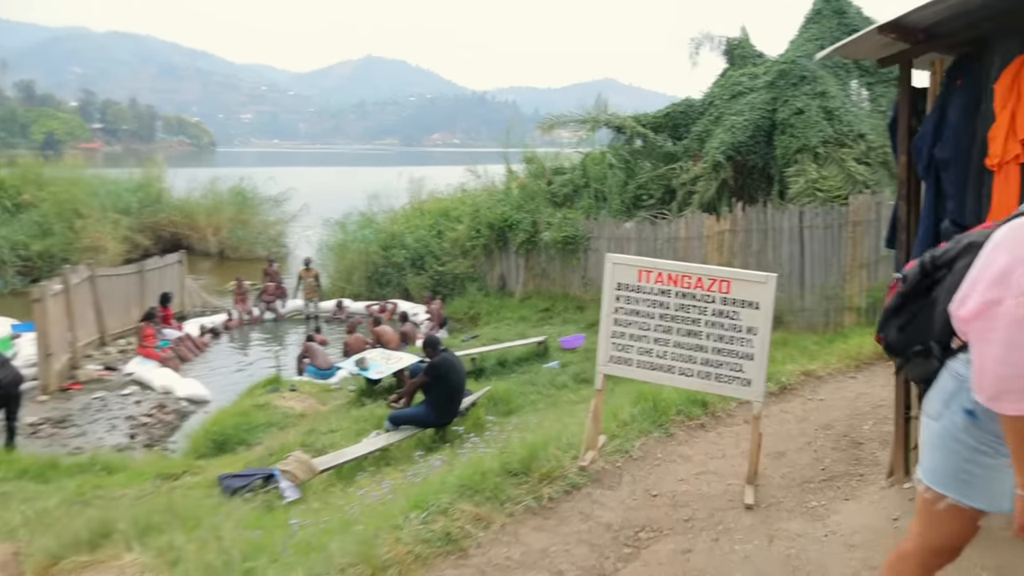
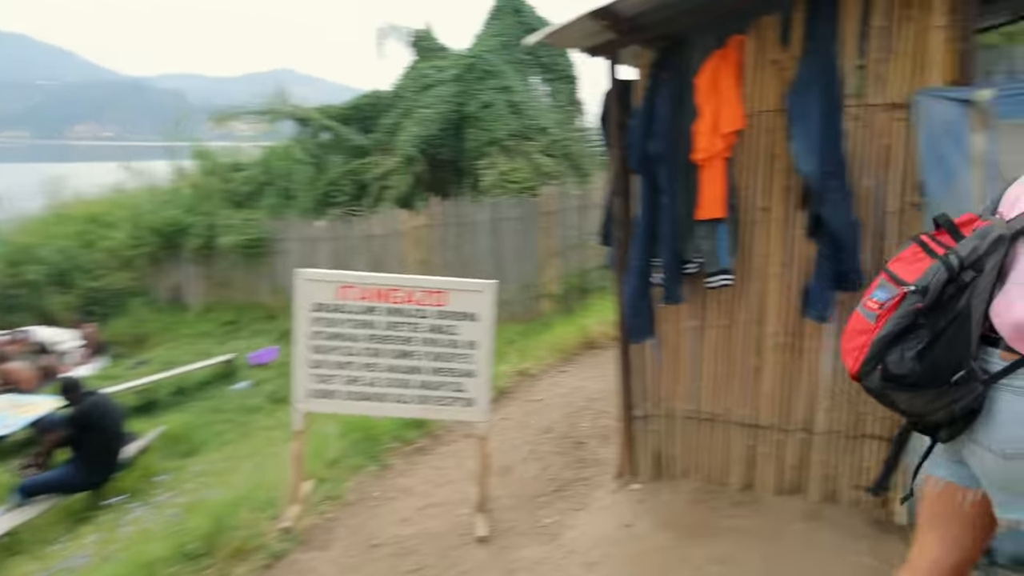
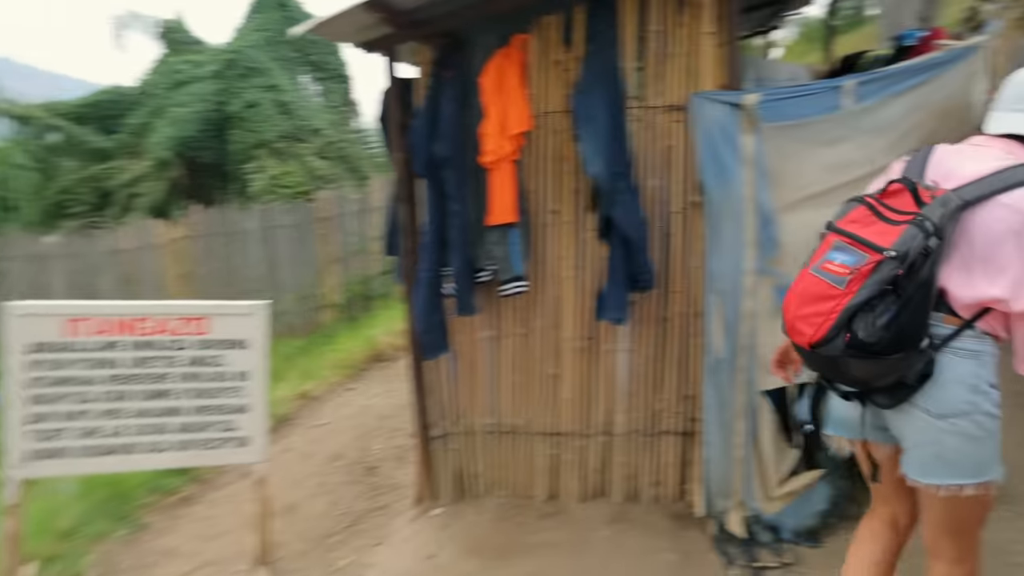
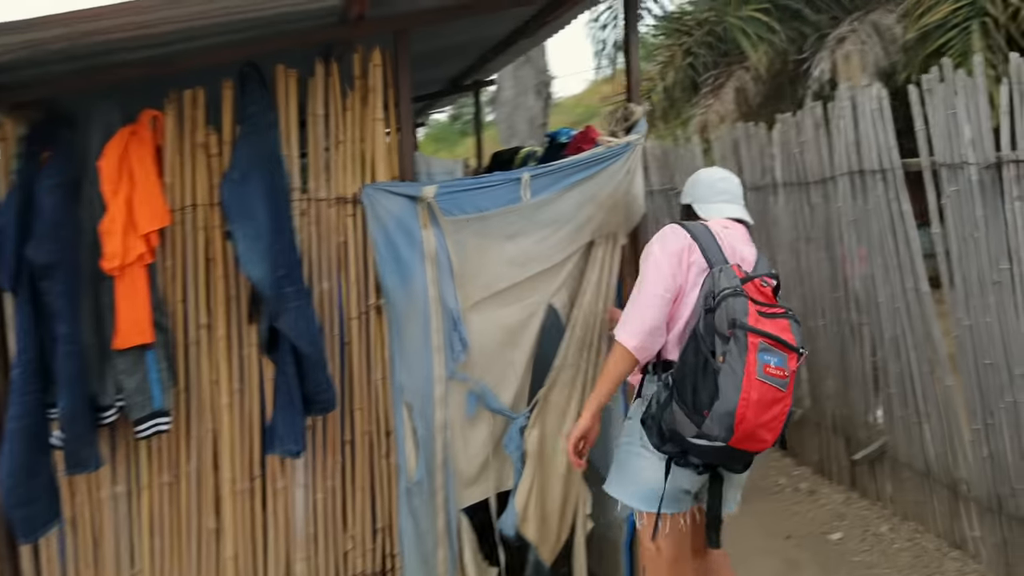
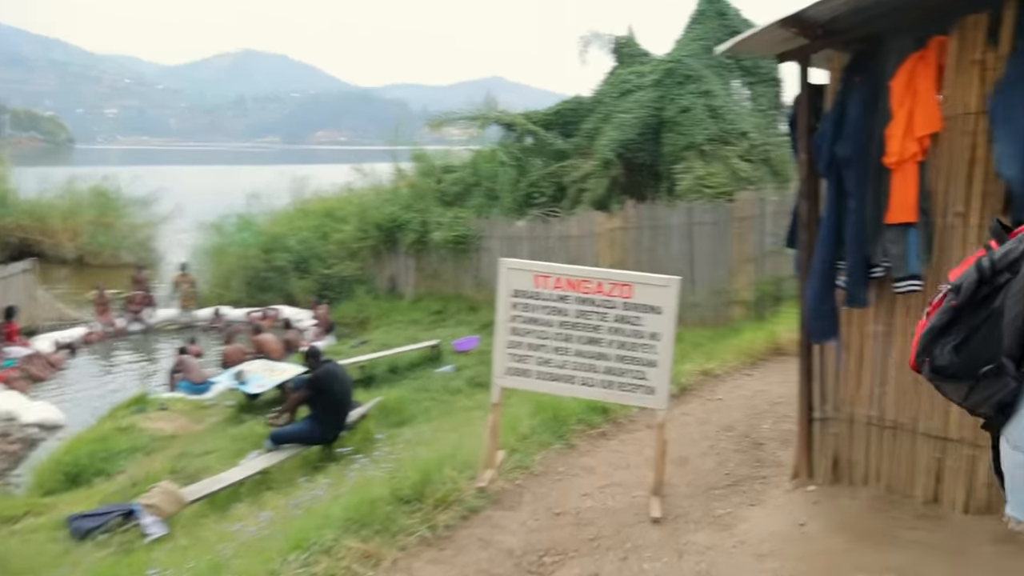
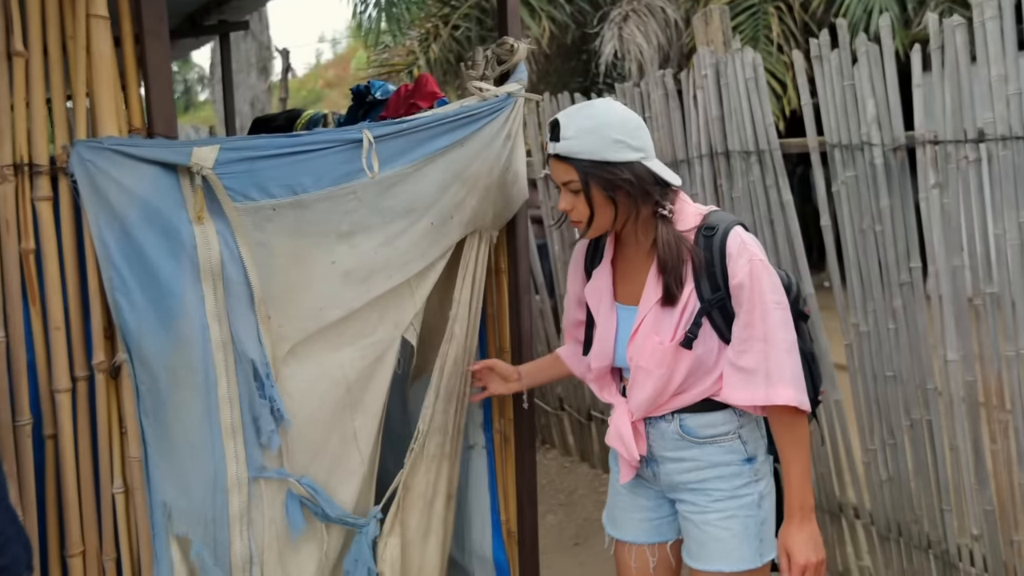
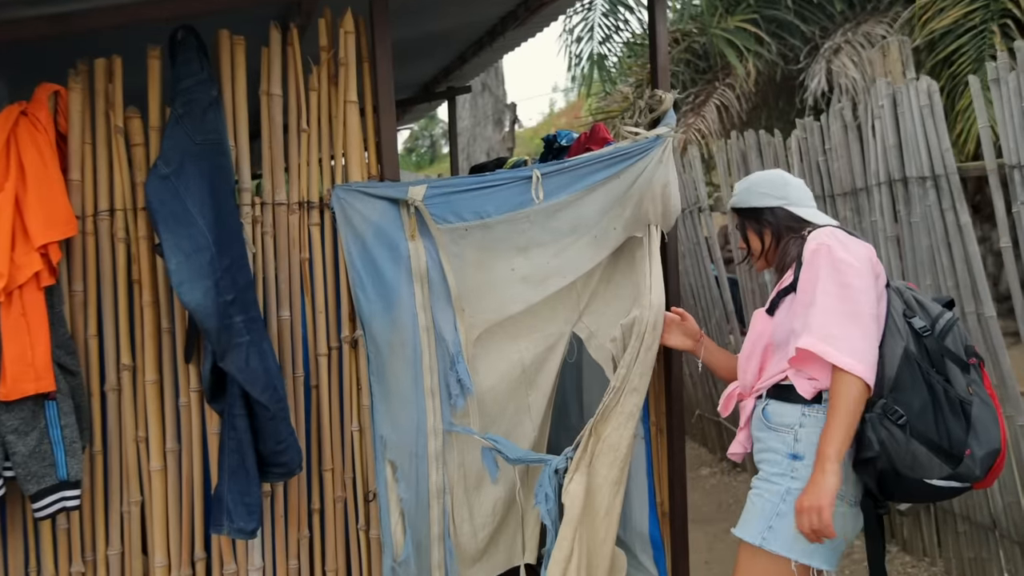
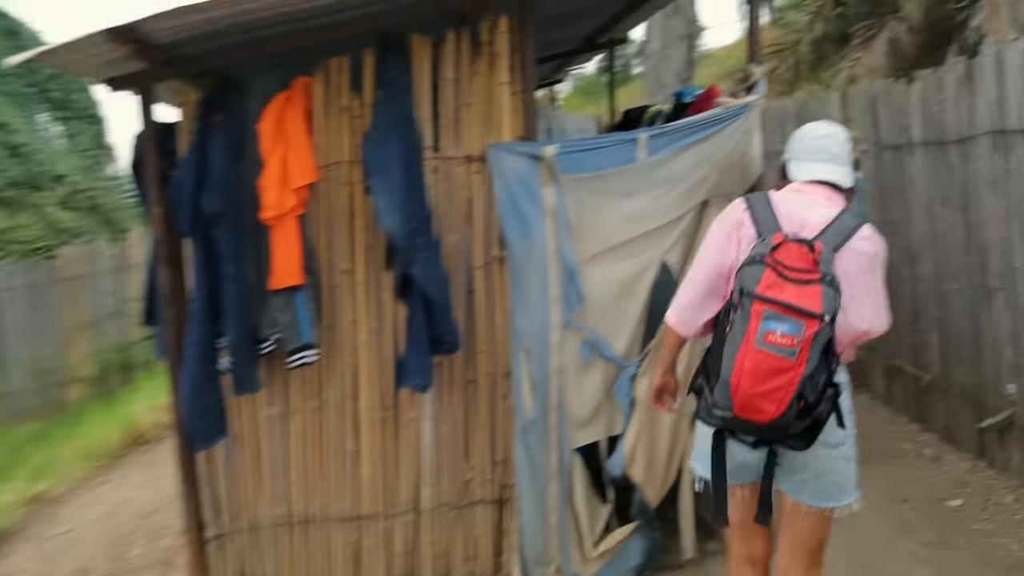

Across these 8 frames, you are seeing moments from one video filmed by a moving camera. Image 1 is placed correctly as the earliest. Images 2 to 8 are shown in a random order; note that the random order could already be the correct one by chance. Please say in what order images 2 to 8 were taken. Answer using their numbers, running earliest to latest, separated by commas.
5, 2, 3, 8, 4, 7, 6
